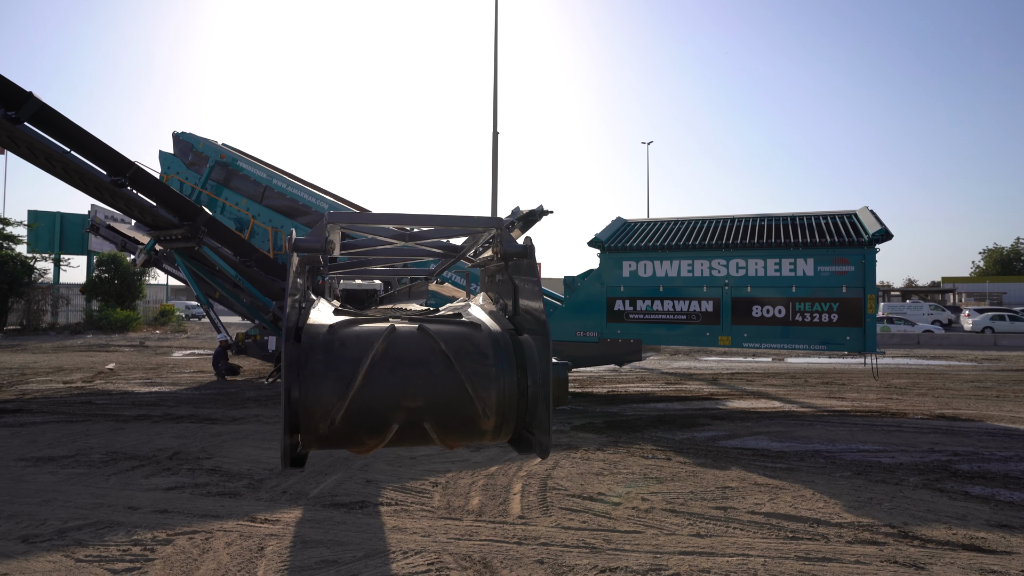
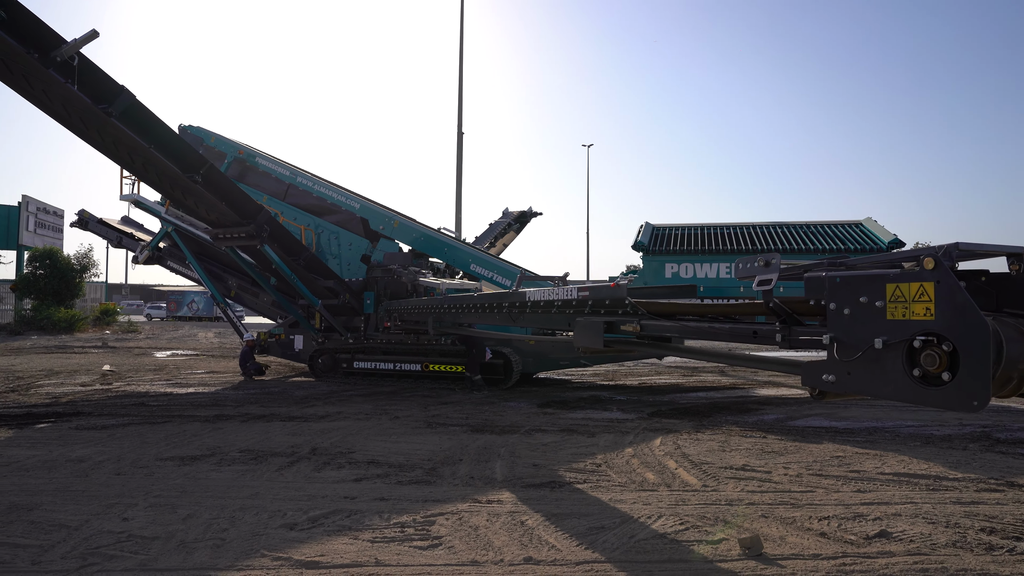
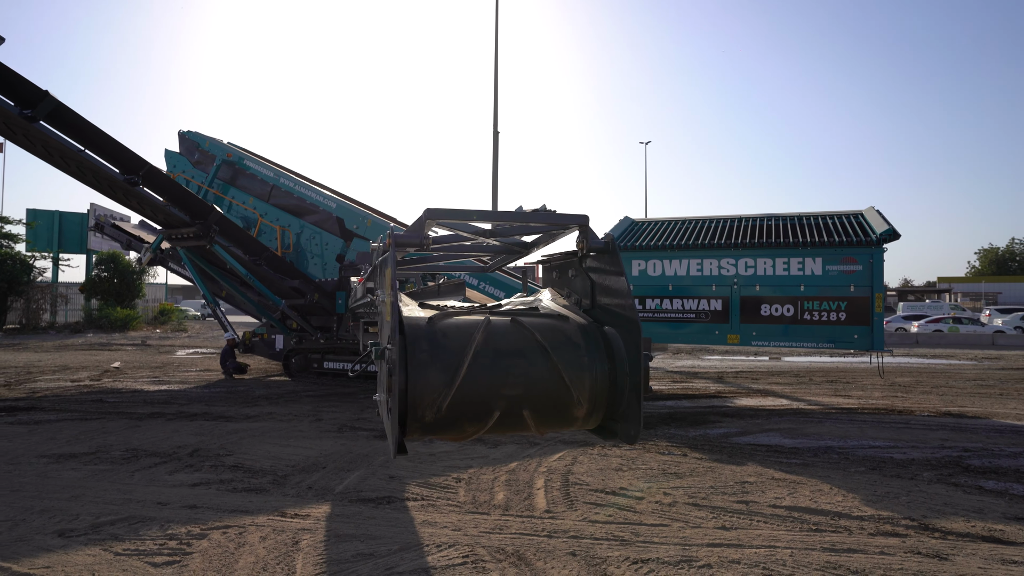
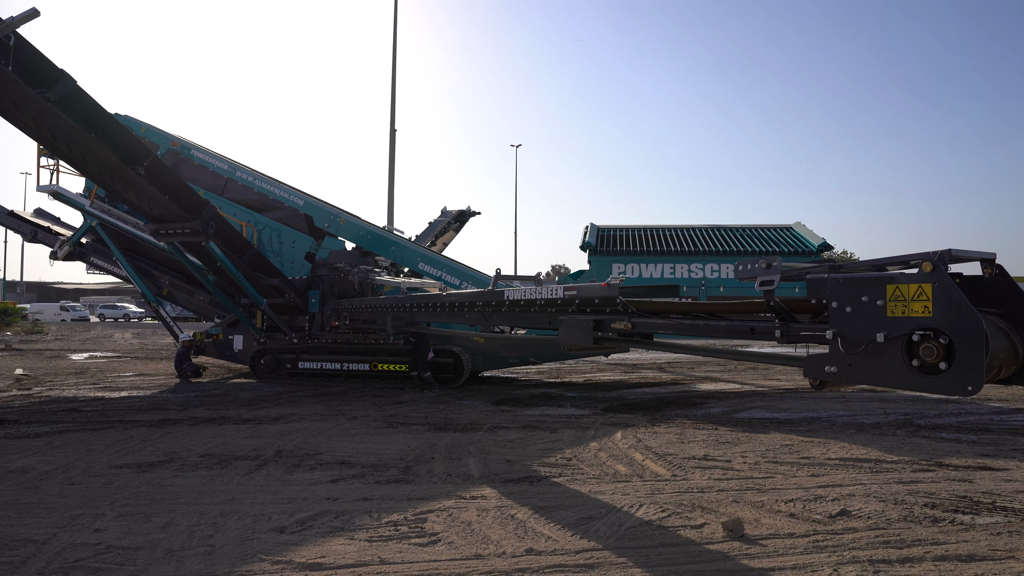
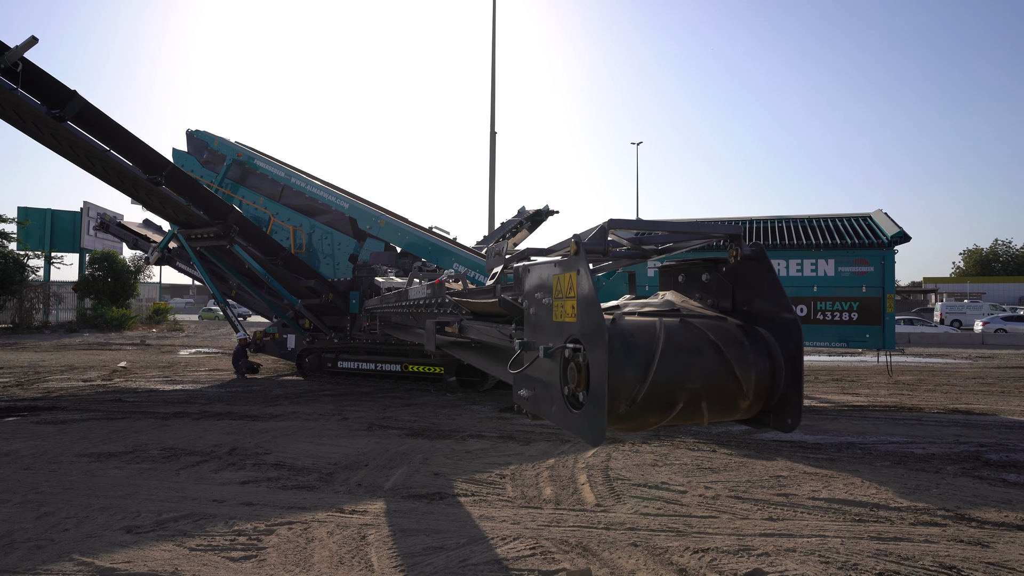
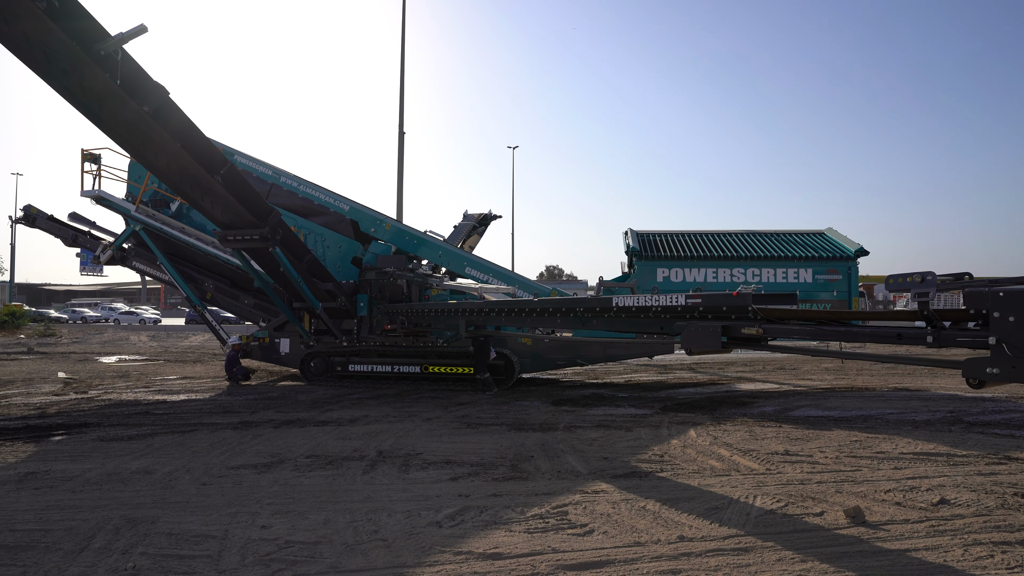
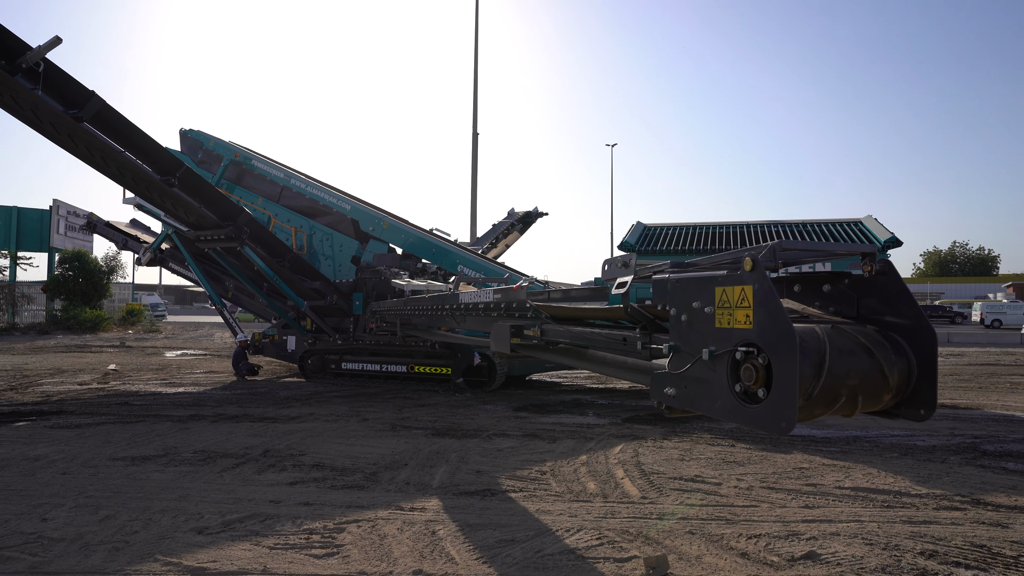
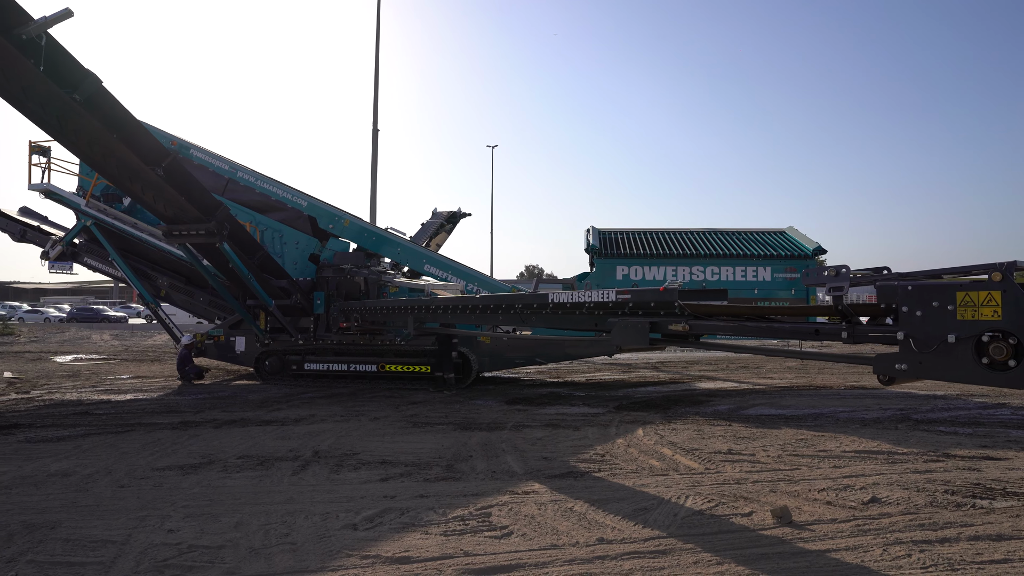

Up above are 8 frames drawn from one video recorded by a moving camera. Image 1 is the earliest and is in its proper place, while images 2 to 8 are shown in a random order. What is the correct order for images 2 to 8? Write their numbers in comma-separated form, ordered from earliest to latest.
3, 5, 7, 2, 4, 8, 6
